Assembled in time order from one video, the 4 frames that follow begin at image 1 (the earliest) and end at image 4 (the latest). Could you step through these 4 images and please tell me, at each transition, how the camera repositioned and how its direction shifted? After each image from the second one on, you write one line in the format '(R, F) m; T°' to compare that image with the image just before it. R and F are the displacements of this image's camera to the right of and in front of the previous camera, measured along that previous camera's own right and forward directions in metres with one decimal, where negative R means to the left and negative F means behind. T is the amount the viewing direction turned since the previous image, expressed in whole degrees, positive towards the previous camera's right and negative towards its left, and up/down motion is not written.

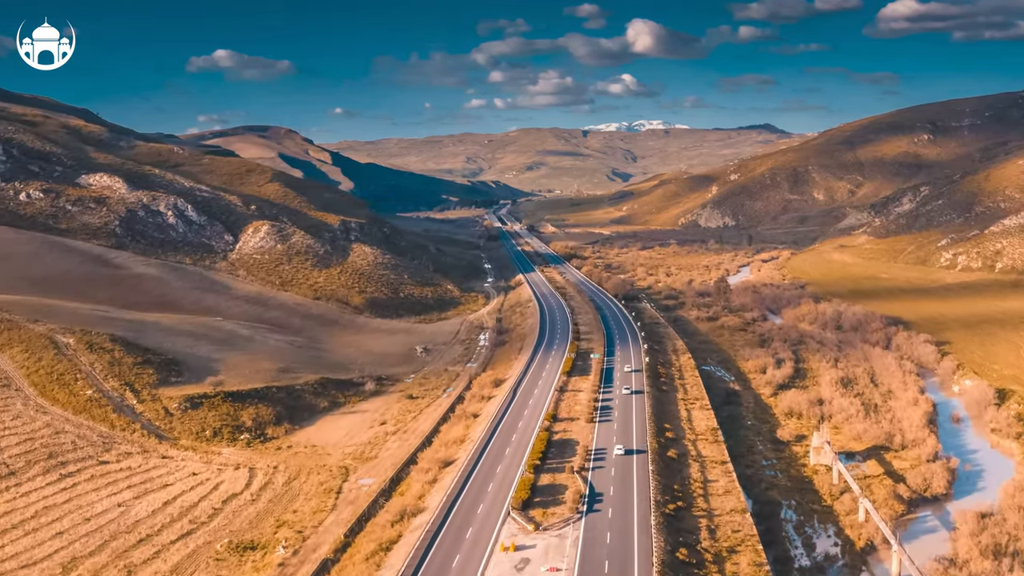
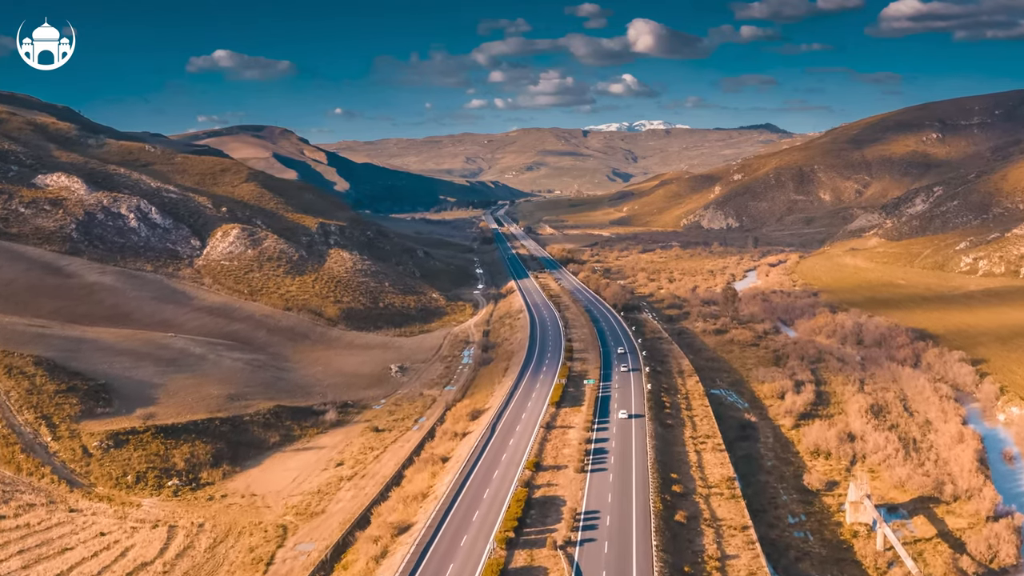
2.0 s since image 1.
(+1.6, +6.9) m; 0°
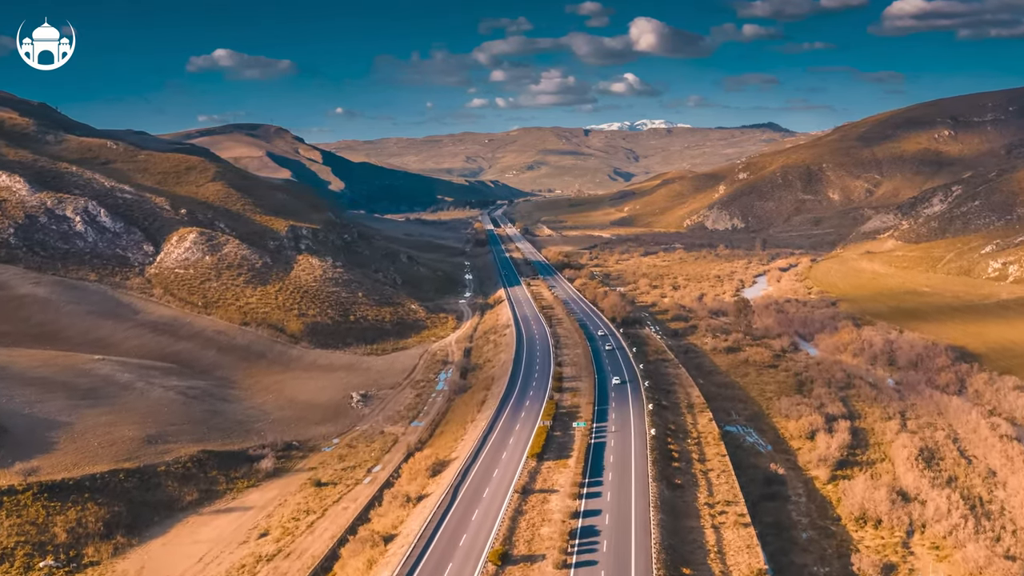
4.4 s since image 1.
(+1.9, +8.2) m; 0°
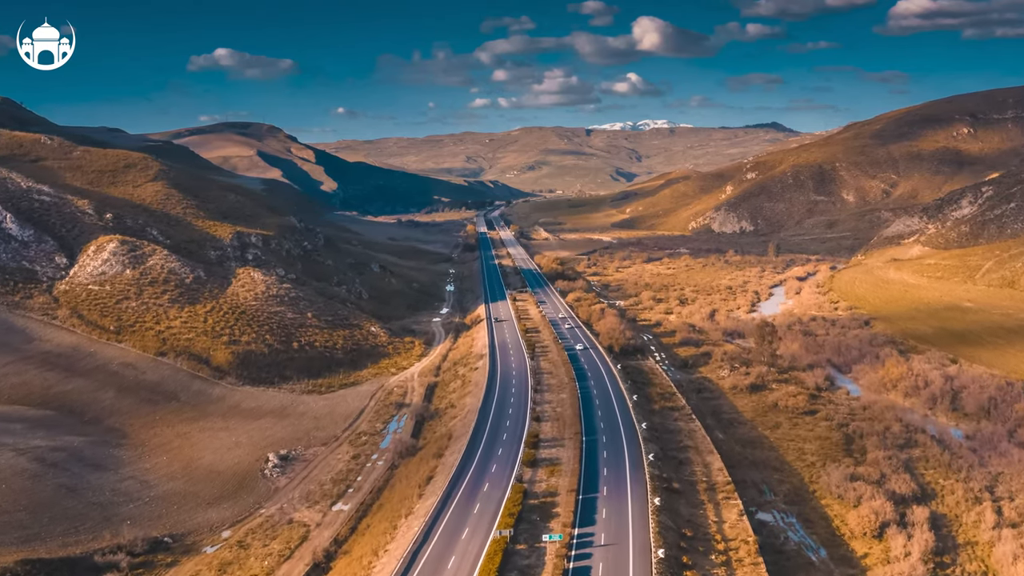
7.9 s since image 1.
(+2.8, +11.7) m; 0°
